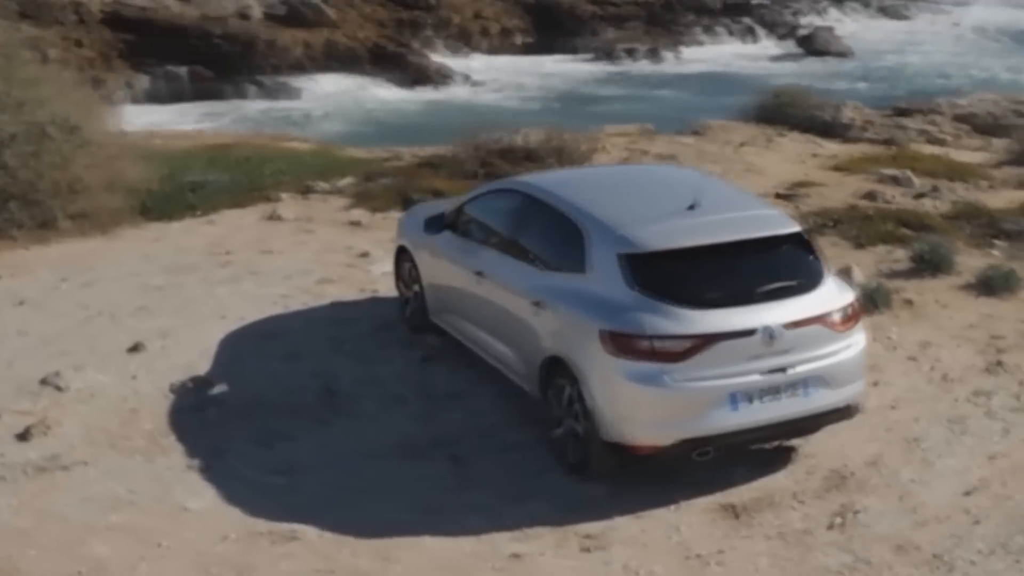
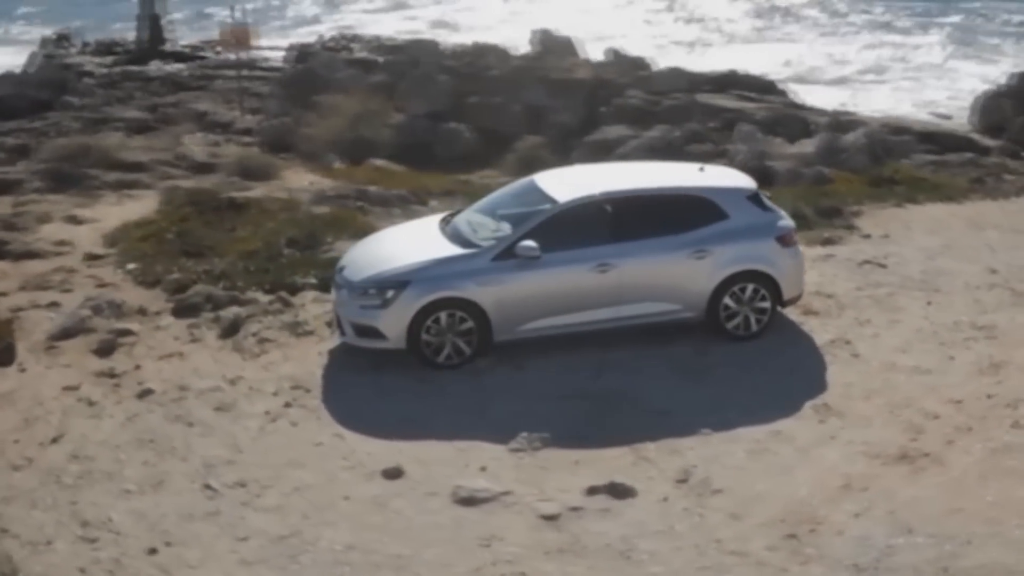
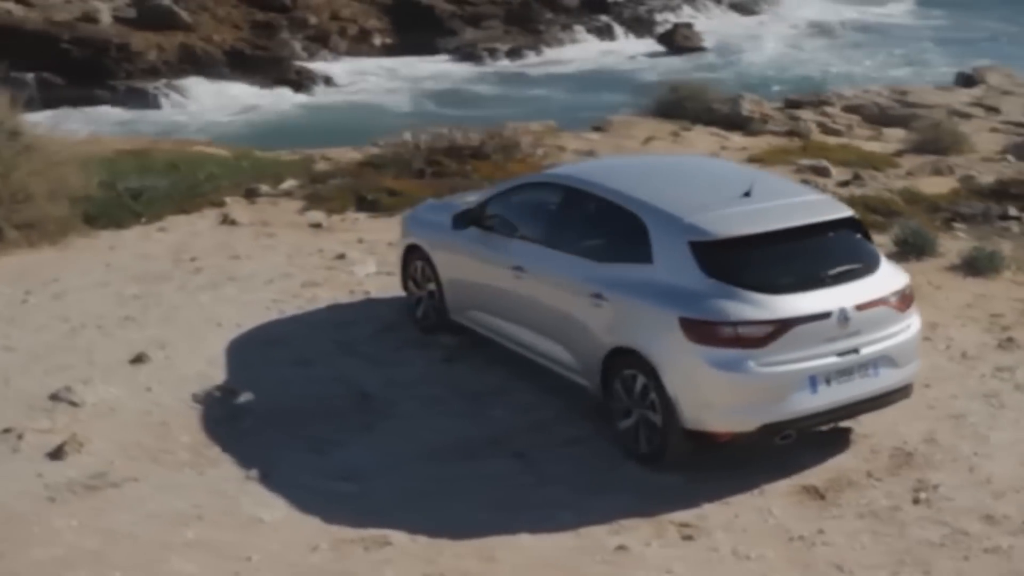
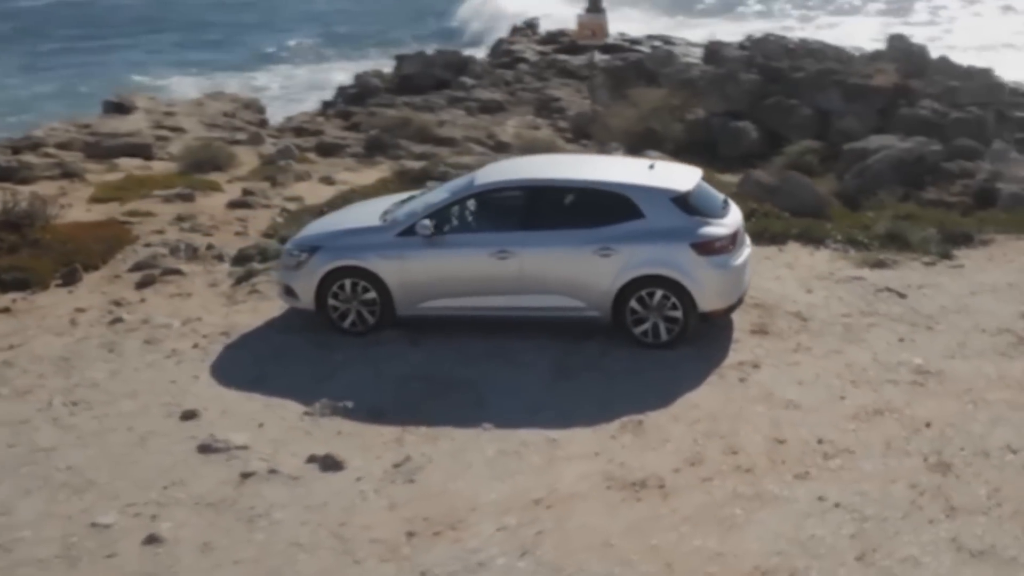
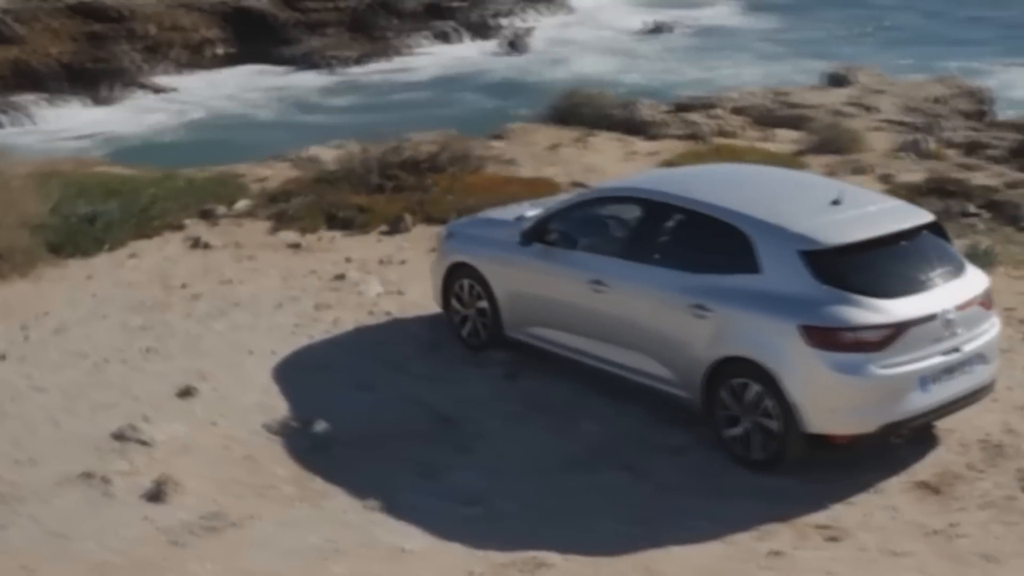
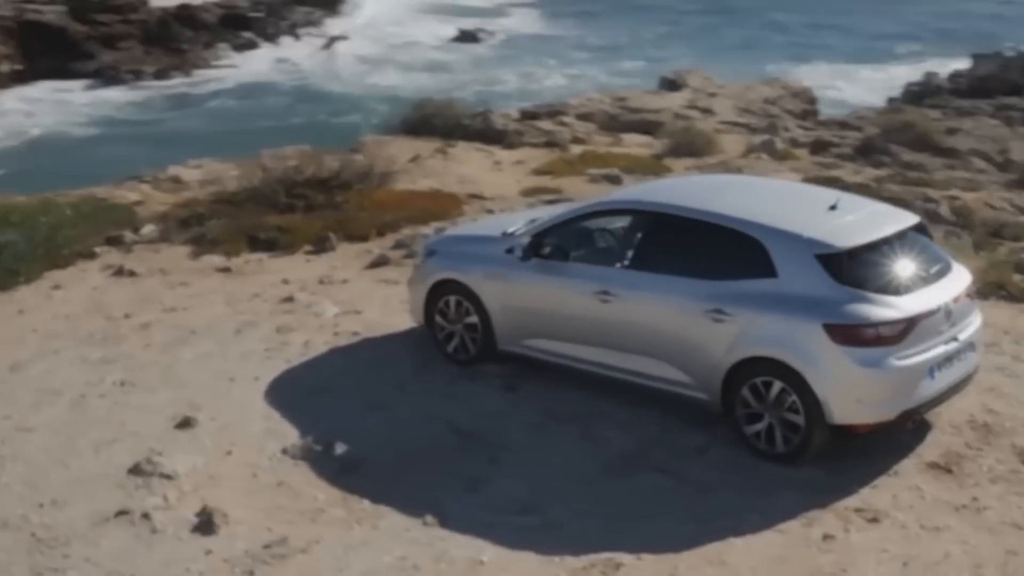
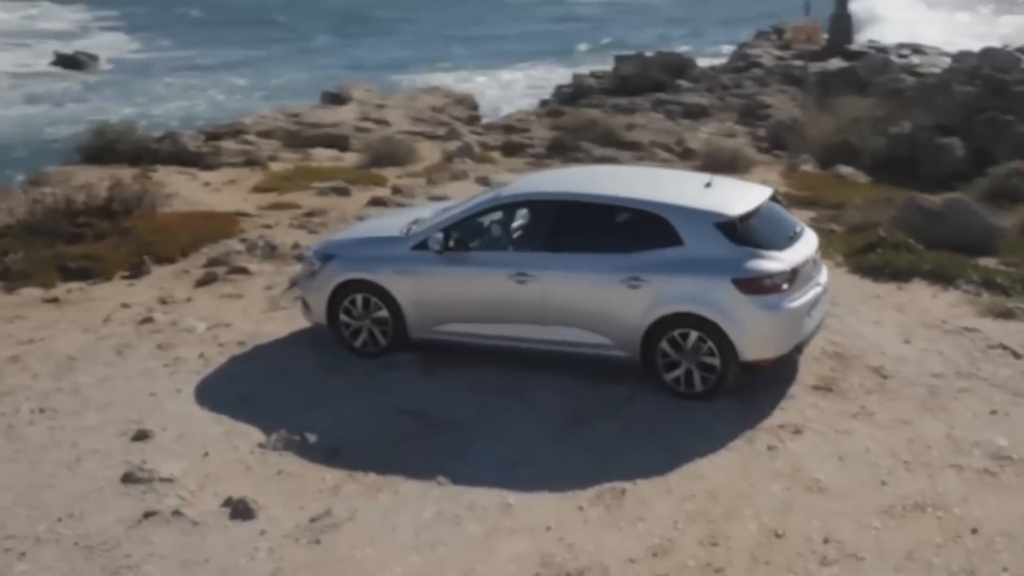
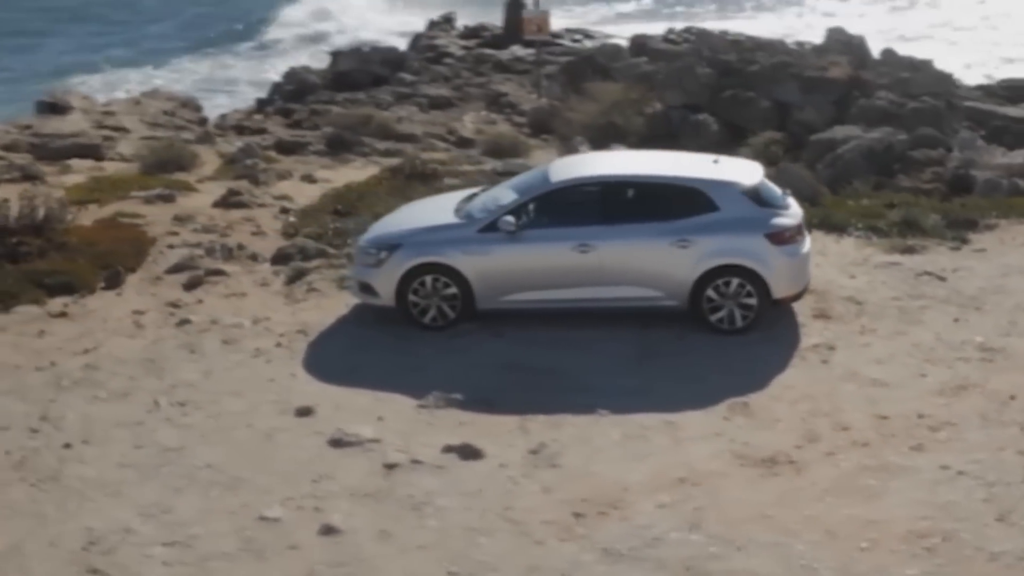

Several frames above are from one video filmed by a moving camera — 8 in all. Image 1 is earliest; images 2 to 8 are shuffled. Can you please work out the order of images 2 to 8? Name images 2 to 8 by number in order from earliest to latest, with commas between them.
3, 5, 6, 7, 4, 8, 2
